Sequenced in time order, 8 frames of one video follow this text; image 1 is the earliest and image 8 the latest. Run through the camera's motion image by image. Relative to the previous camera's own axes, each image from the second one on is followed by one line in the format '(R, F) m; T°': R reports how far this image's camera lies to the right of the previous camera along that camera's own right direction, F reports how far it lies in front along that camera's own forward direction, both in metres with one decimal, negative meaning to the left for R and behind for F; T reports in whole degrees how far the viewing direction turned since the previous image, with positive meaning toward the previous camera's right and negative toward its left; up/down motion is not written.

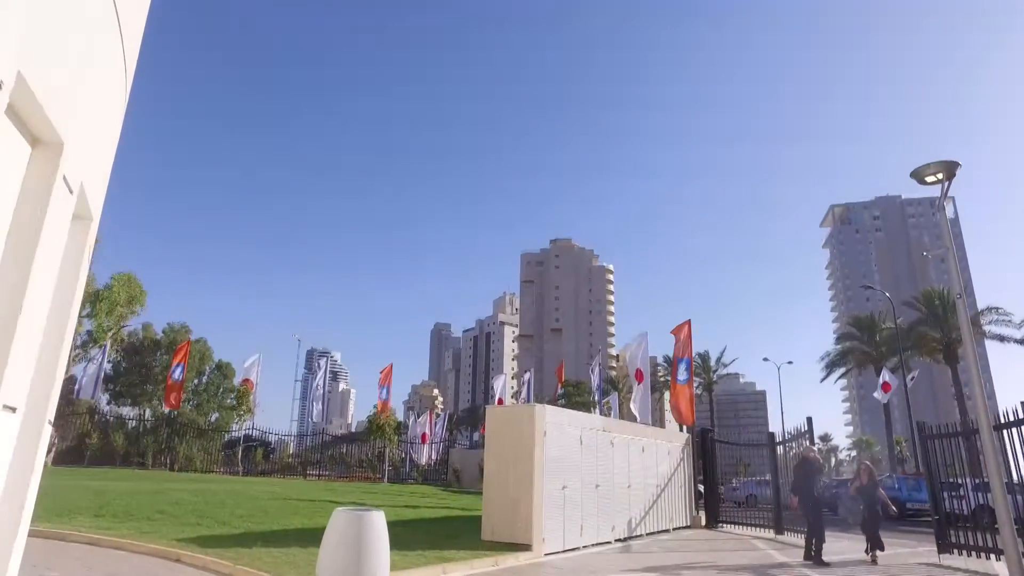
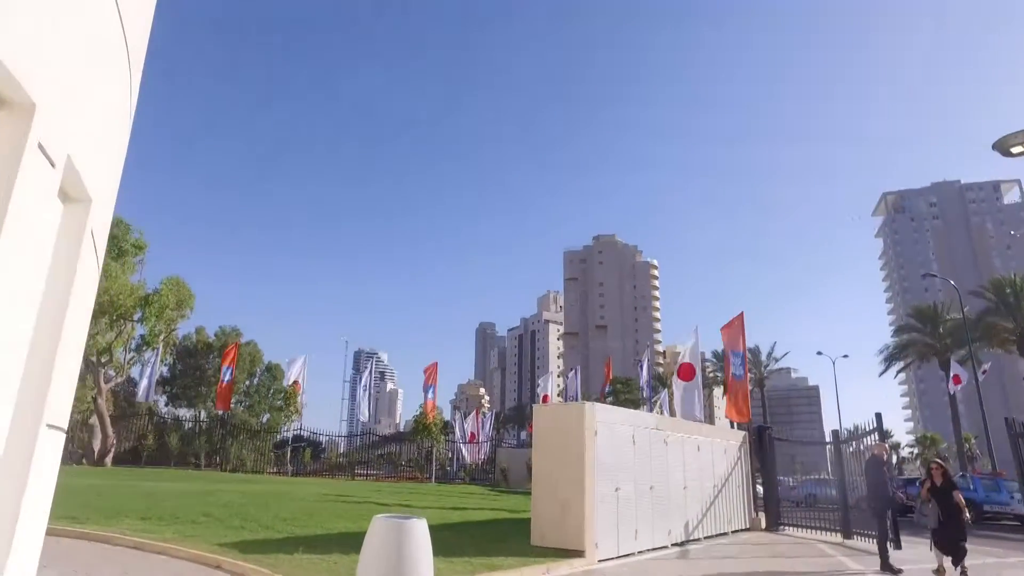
(0.0, +0.5) m; -4°
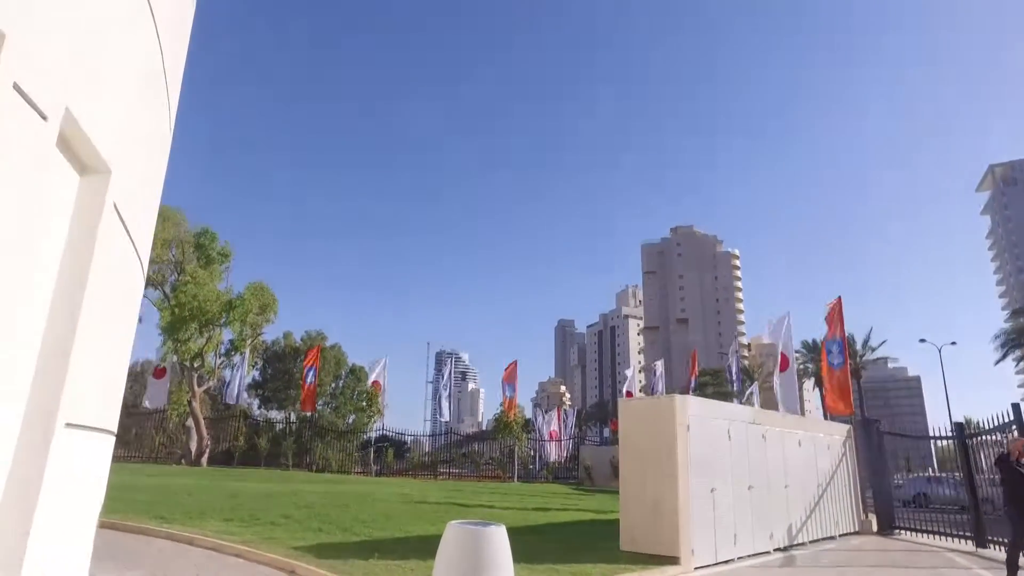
(0.0, +0.6) m; -6°
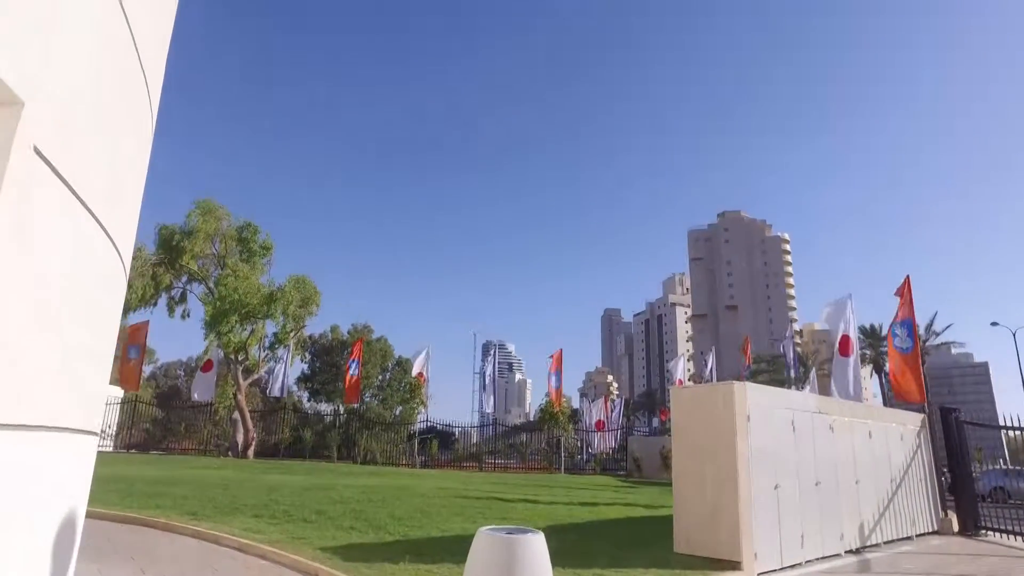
(+0.1, +0.7) m; -4°
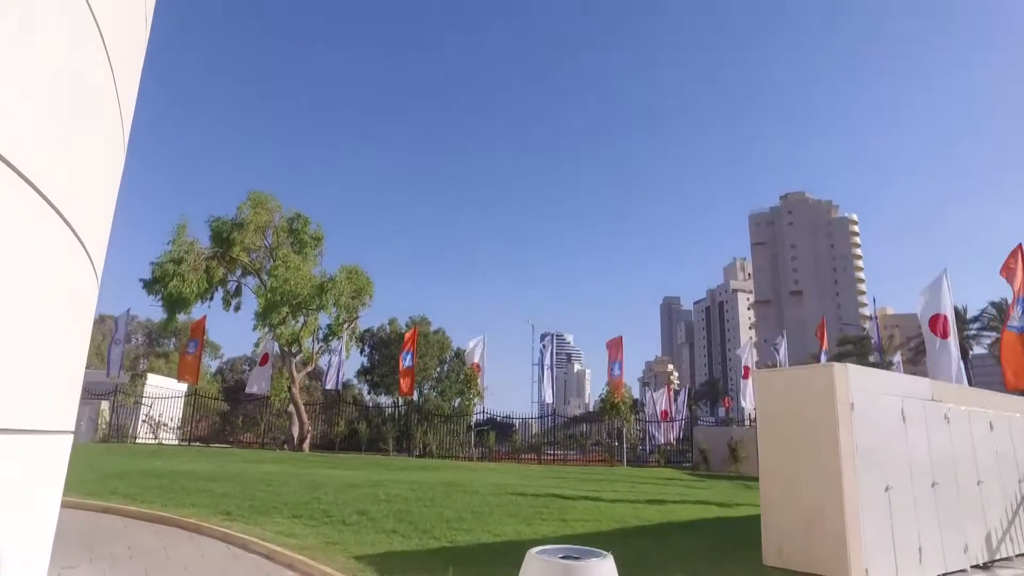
(0.0, +1.1) m; -5°
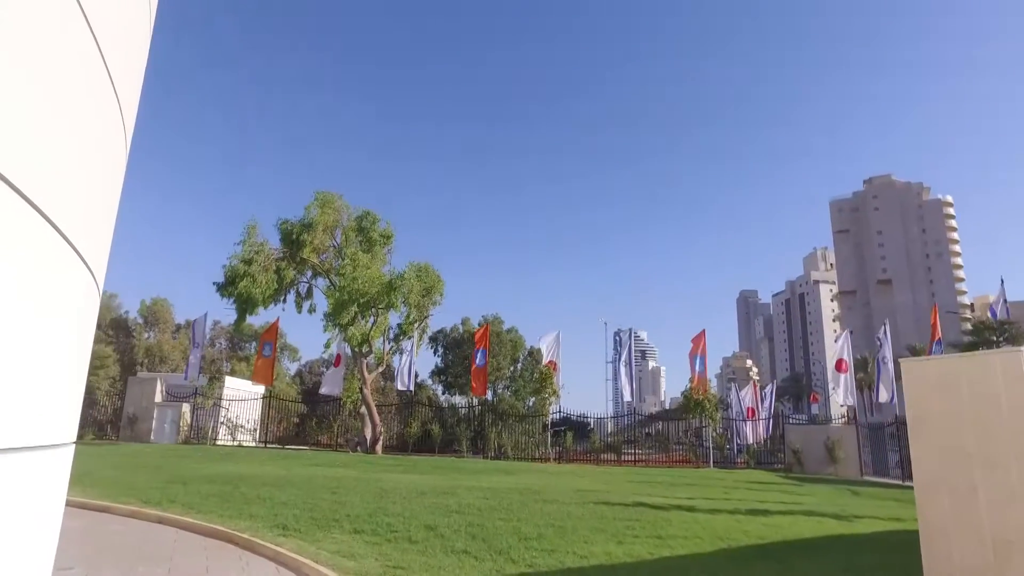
(-0.1, +1.2) m; -6°
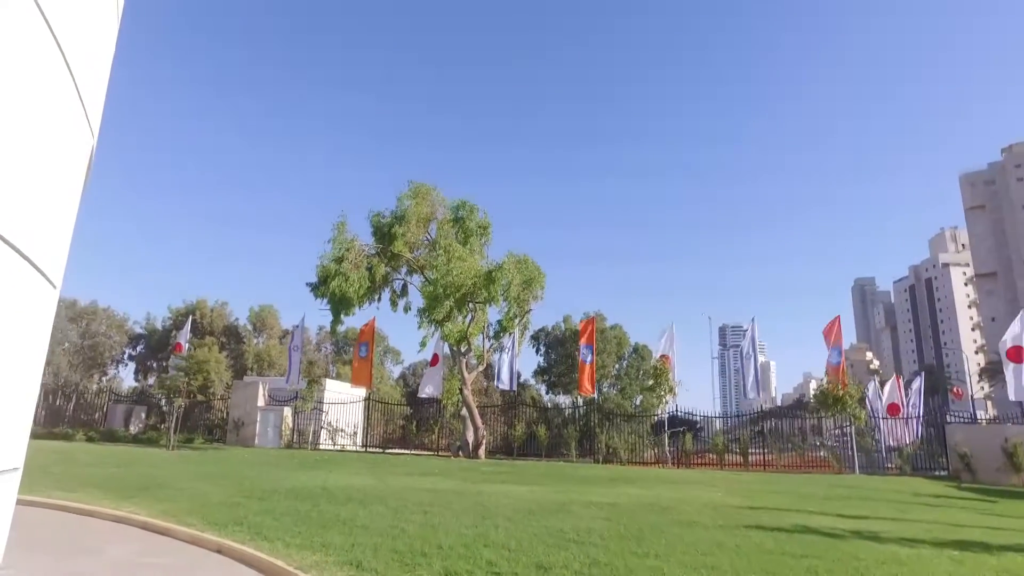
(-0.3, +2.2) m; -8°
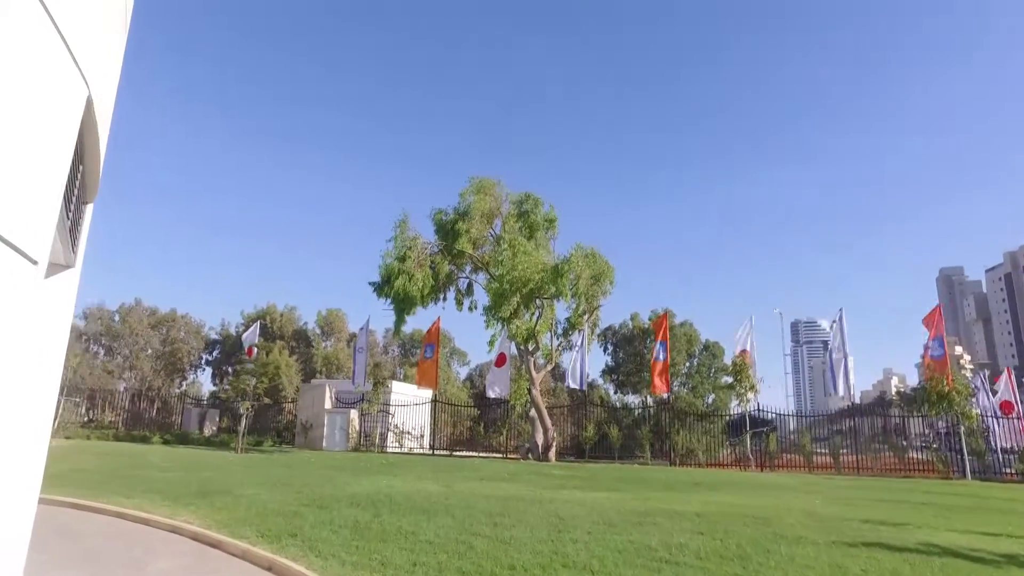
(-0.1, +1.0) m; -5°
